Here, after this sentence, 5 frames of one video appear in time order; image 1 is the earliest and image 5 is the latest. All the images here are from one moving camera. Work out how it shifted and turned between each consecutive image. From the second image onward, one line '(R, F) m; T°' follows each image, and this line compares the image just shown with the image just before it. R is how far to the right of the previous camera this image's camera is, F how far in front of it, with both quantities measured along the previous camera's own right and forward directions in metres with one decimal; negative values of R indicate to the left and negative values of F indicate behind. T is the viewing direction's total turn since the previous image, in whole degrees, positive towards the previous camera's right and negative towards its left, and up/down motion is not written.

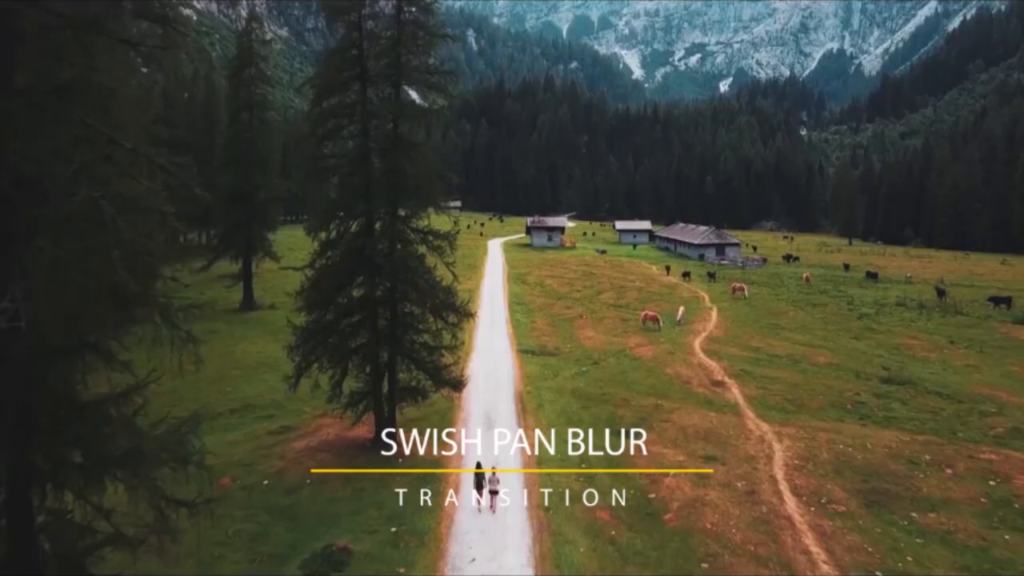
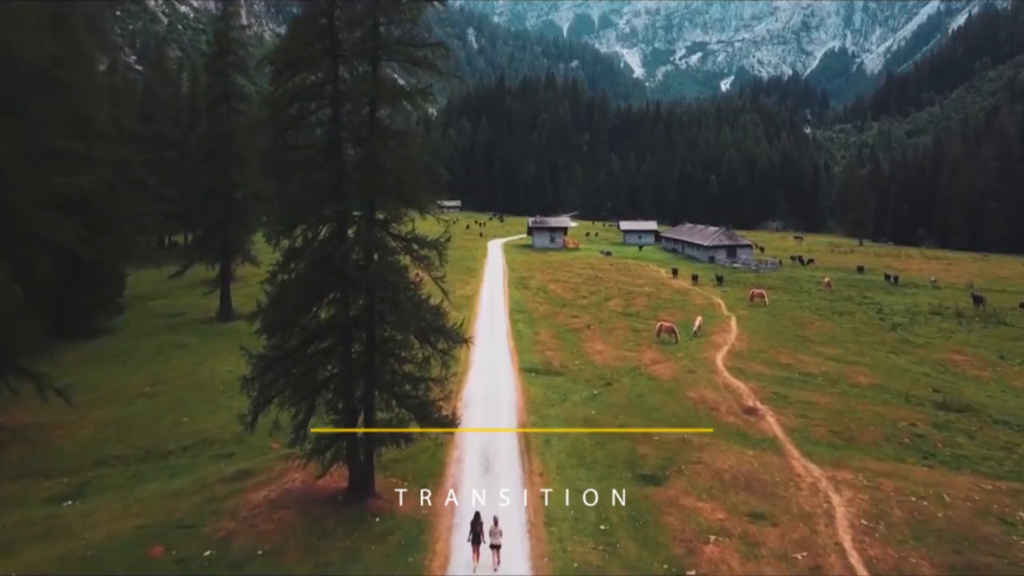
(-0.1, +5.1) m; 0°
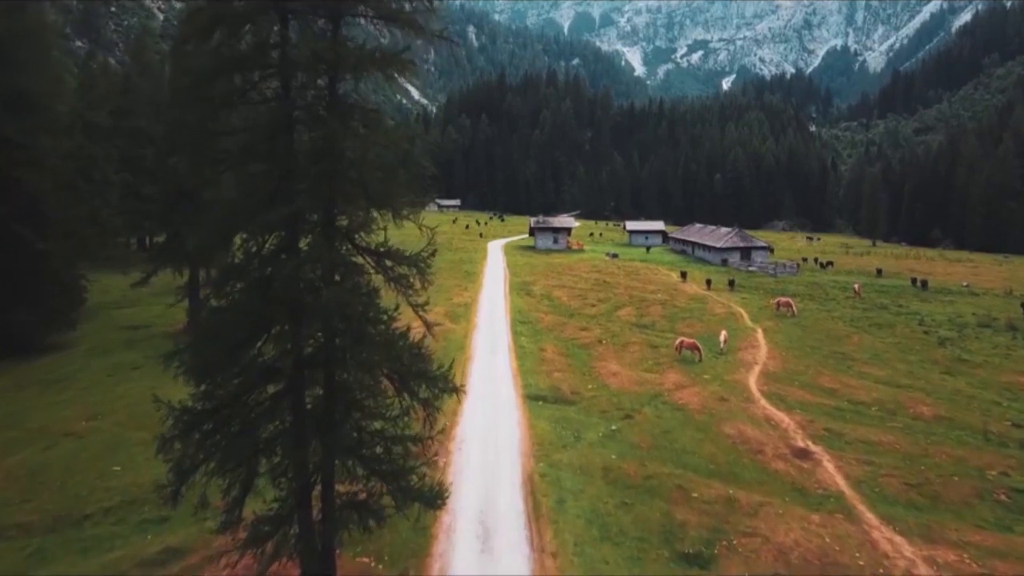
(-0.2, +5.9) m; 0°
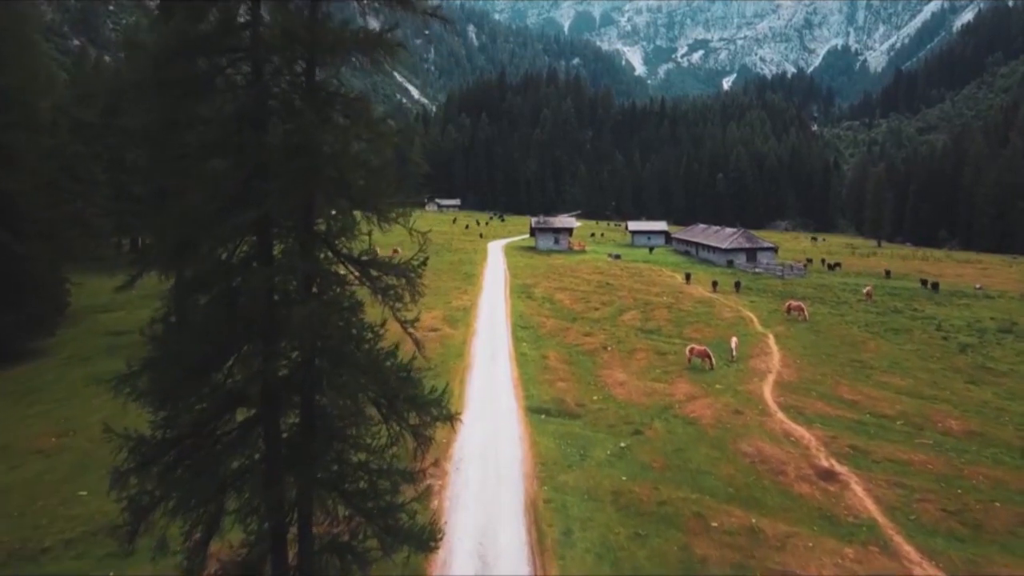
(-0.1, +2.2) m; 0°
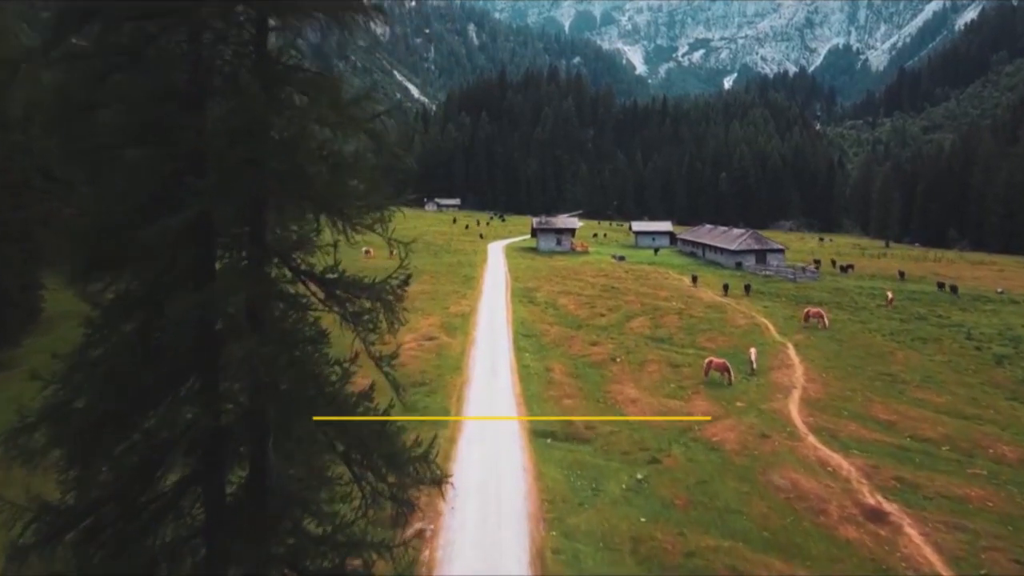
(-0.1, +3.3) m; 0°
